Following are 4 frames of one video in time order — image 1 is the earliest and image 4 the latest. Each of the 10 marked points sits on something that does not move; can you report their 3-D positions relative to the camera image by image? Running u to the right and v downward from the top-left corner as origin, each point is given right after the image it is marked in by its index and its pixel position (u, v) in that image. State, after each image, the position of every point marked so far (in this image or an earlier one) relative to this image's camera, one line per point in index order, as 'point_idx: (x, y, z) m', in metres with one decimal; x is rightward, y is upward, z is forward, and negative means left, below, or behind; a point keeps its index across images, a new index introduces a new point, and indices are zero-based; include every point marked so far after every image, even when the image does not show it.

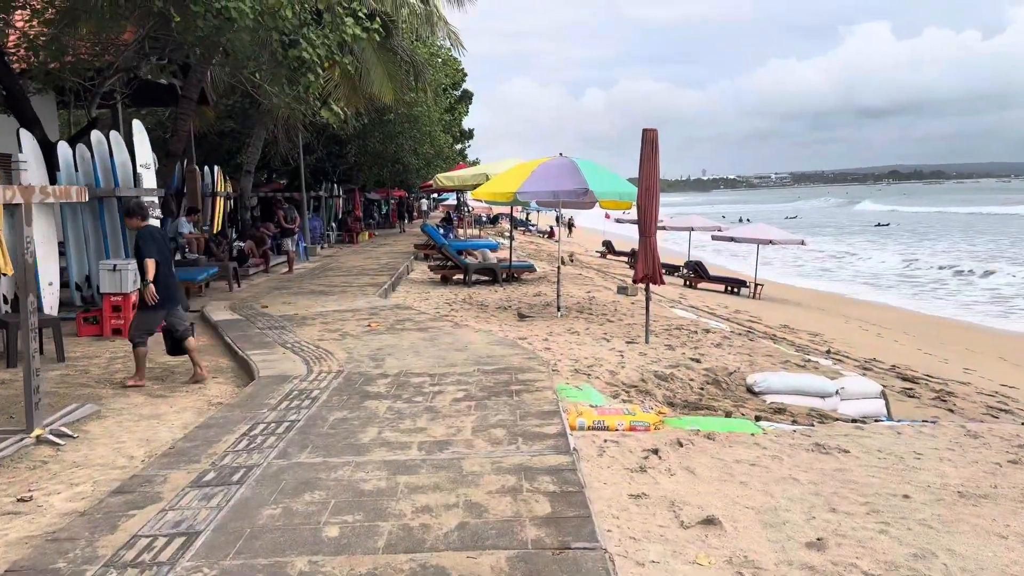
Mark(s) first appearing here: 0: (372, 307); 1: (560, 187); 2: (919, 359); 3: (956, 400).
0: (-1.3, -0.2, +7.6) m
1: (+0.4, +0.9, +7.4) m
2: (+5.4, -1.0, +10.8) m
3: (+3.9, -1.0, +7.1) m
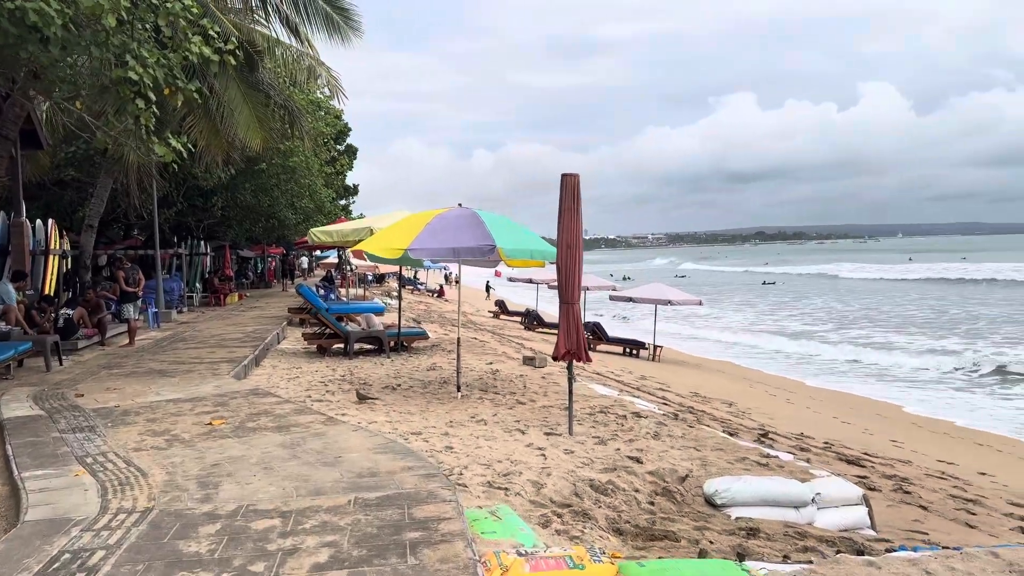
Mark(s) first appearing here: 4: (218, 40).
0: (-2.2, -0.8, +6.0) m
1: (-0.4, +0.3, +6.2) m
2: (+4.1, -1.8, +10.0) m
3: (+3.1, -1.5, +6.2) m
4: (-2.4, +2.0, +6.6) m
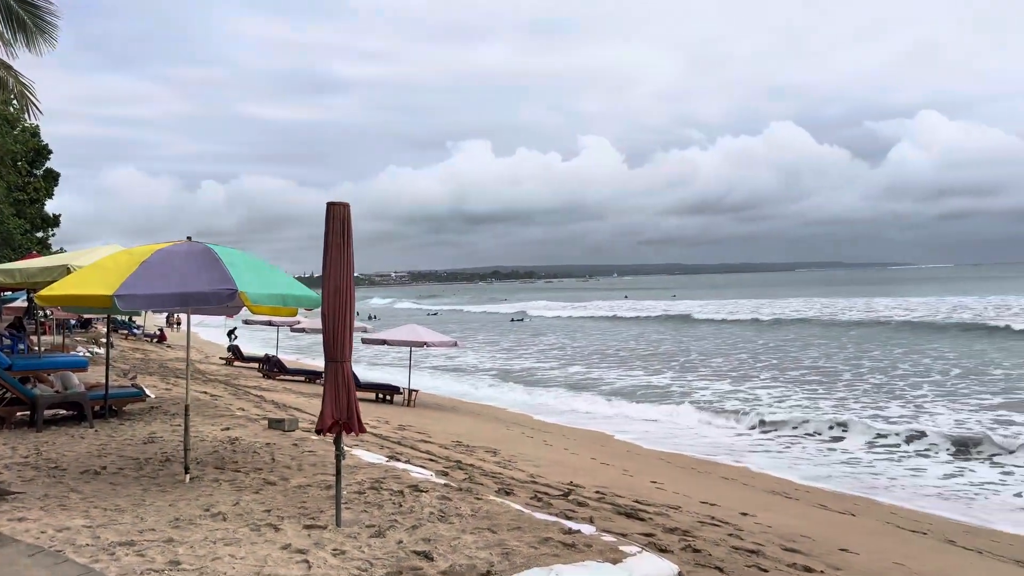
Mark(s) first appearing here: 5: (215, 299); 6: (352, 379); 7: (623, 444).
0: (-3.5, -1.1, +4.1) m
1: (-2.0, 0.0, +4.9) m
2: (+1.1, -2.3, +9.8) m
3: (+1.4, -1.9, +5.9) m
4: (-4.0, +1.7, +4.8) m
5: (-1.8, -0.1, +4.9) m
6: (-0.9, -0.5, +4.5) m
7: (+2.0, -2.7, +13.9) m
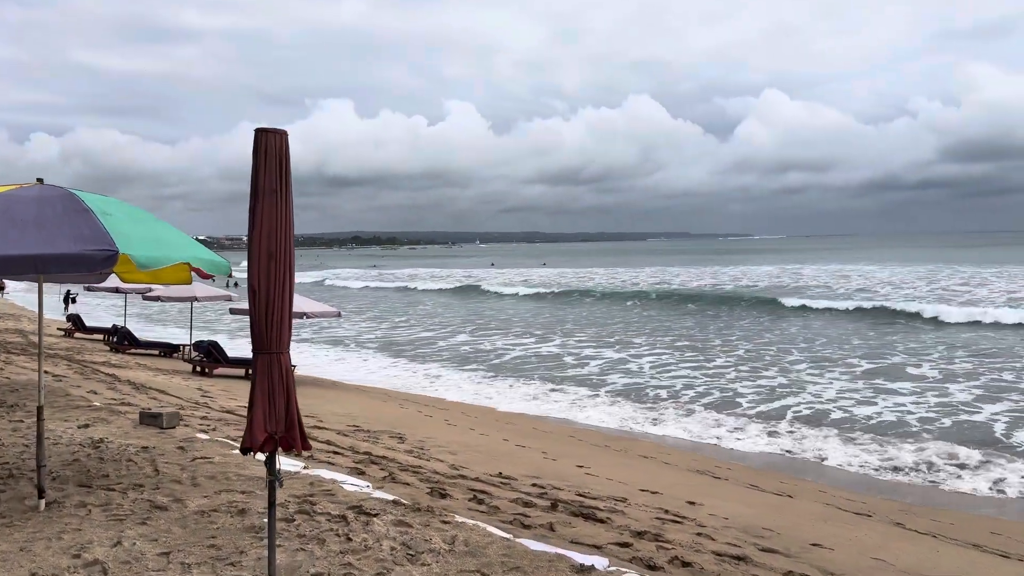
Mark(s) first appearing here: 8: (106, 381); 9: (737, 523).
0: (-3.5, -1.0, +2.5) m
1: (-2.0, +0.2, +3.5) m
2: (+0.2, -1.9, +9.0) m
3: (+1.1, -1.7, +5.2) m
4: (-4.0, +1.8, +3.0) m
5: (-1.8, +0.1, +3.5) m
6: (-0.9, -0.4, +3.3) m
7: (+0.3, -2.2, +13.1) m
8: (-5.9, -1.3, +12.0) m
9: (+1.8, -1.9, +6.6) m
